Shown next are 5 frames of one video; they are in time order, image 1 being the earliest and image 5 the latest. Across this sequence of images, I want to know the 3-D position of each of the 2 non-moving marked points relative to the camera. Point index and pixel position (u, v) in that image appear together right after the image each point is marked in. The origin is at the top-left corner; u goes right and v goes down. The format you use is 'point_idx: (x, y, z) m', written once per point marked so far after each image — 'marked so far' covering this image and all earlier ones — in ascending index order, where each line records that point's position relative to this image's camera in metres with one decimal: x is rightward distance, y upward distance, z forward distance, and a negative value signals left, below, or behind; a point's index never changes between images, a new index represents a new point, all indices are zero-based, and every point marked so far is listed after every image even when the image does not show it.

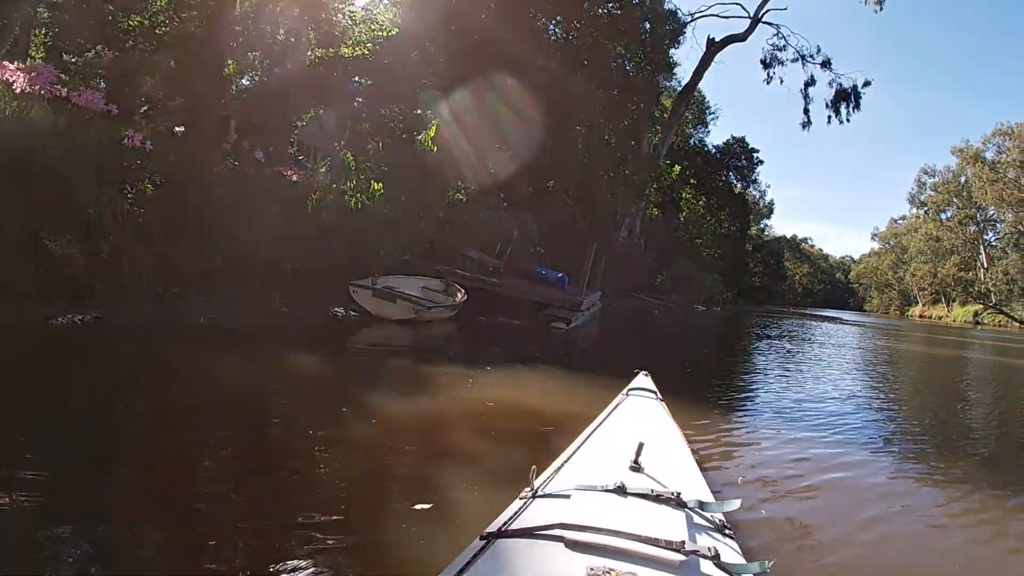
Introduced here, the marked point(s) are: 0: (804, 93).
0: (+9.3, +6.2, +19.8) m
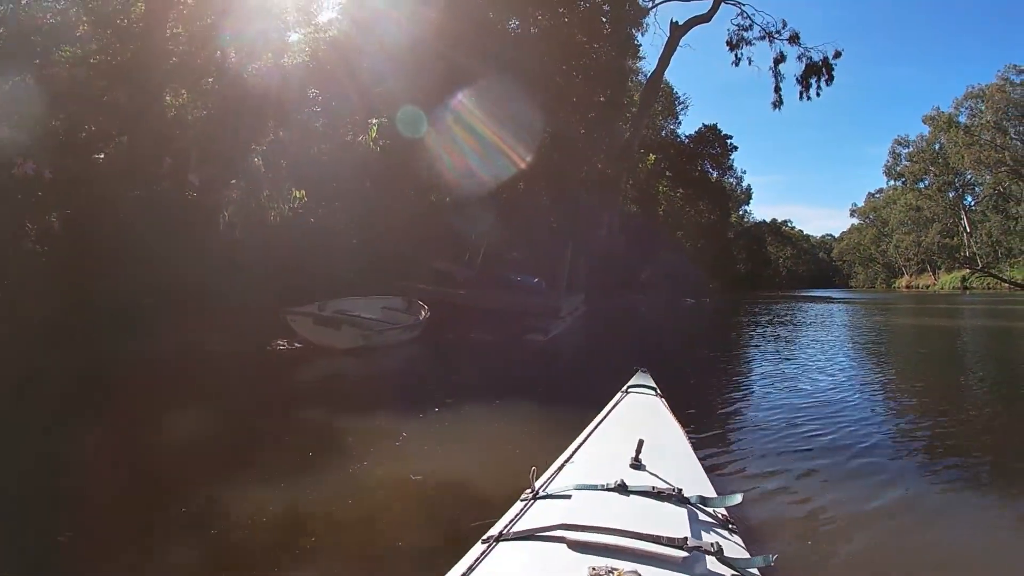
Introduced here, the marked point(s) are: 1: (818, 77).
0: (+8.1, +6.8, +19.3) m
1: (+8.6, +5.9, +17.4) m
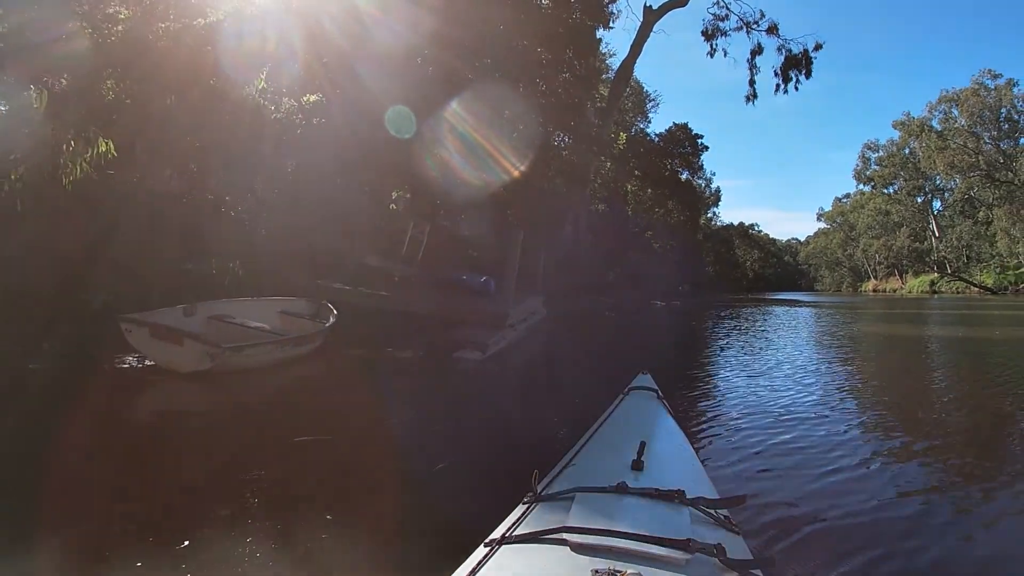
0: (+7.0, +6.7, +18.4) m
1: (+7.6, +5.8, +16.5) m
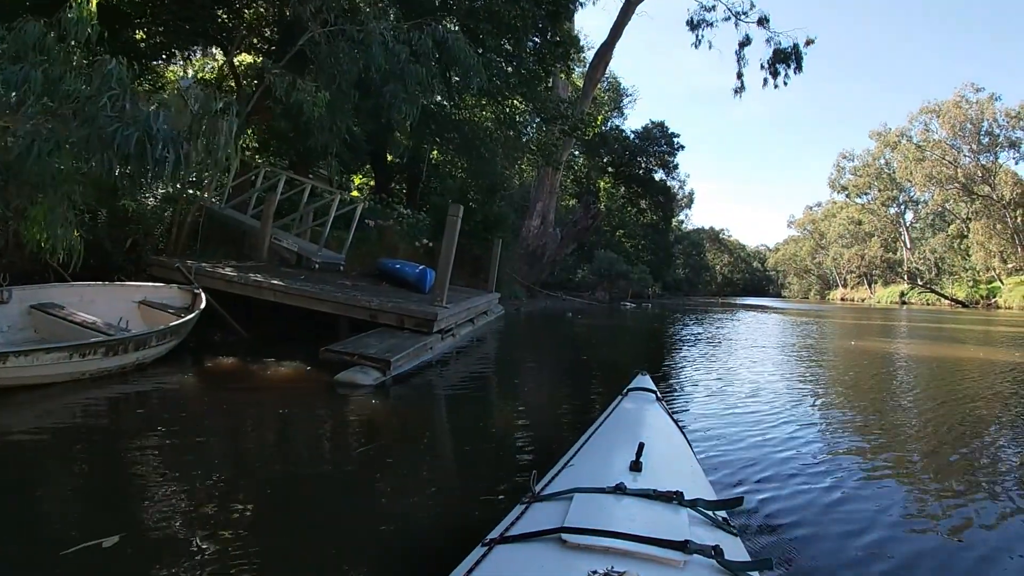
0: (+6.2, +6.5, +17.6) m
1: (+6.9, +5.6, +15.7) m
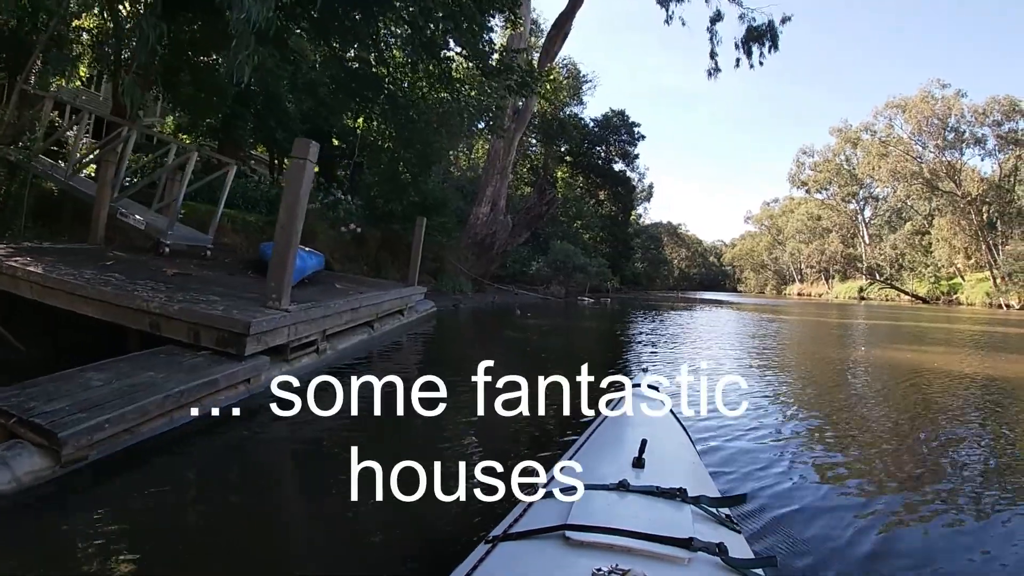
0: (+5.0, +6.7, +16.6) m
1: (+5.7, +5.7, +14.8) m
